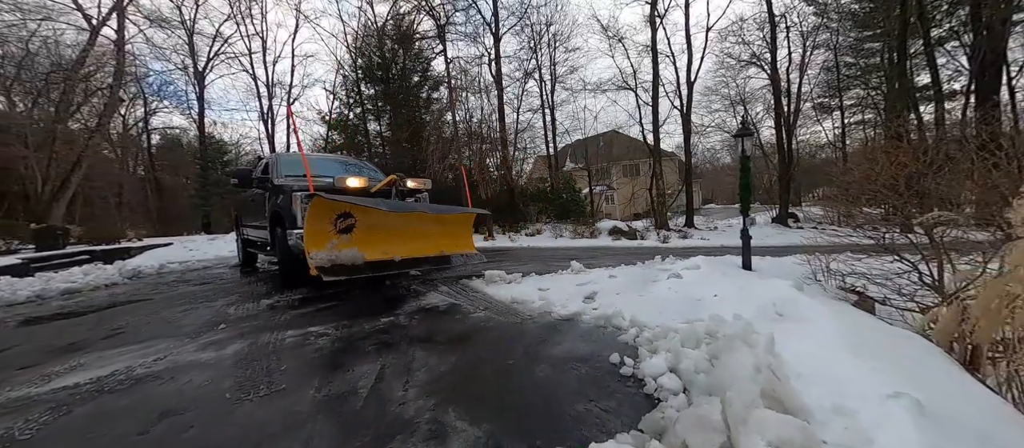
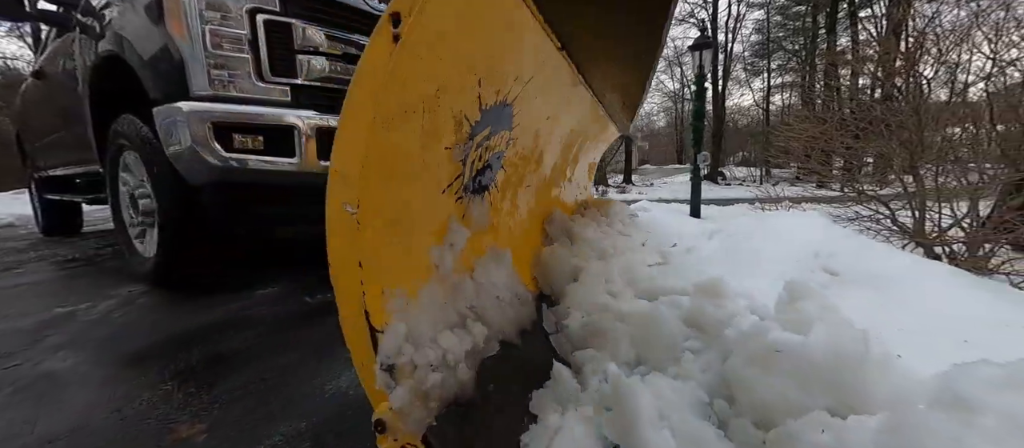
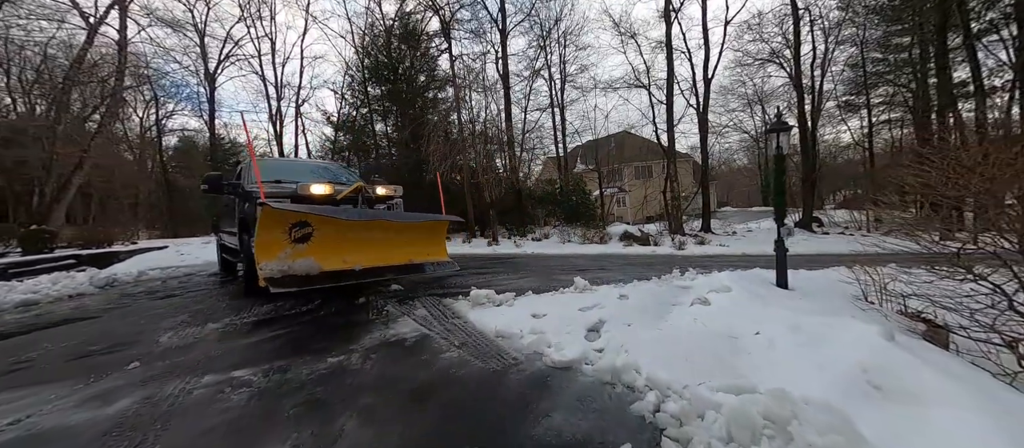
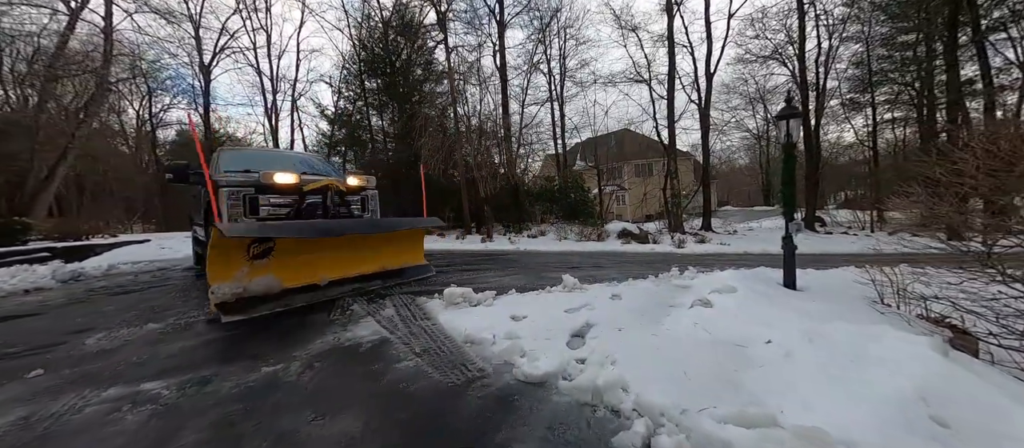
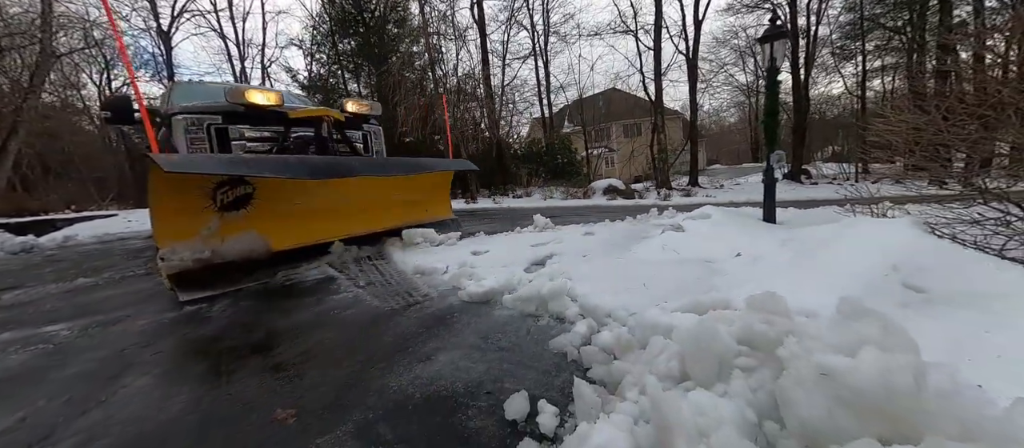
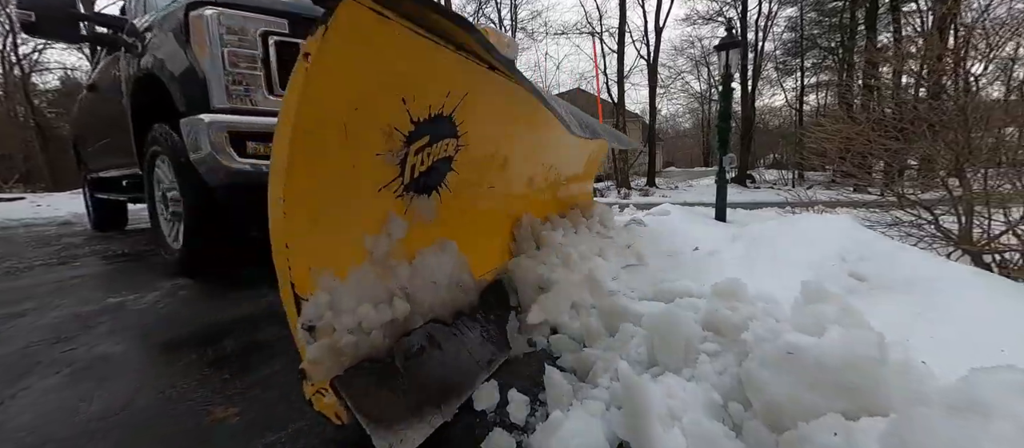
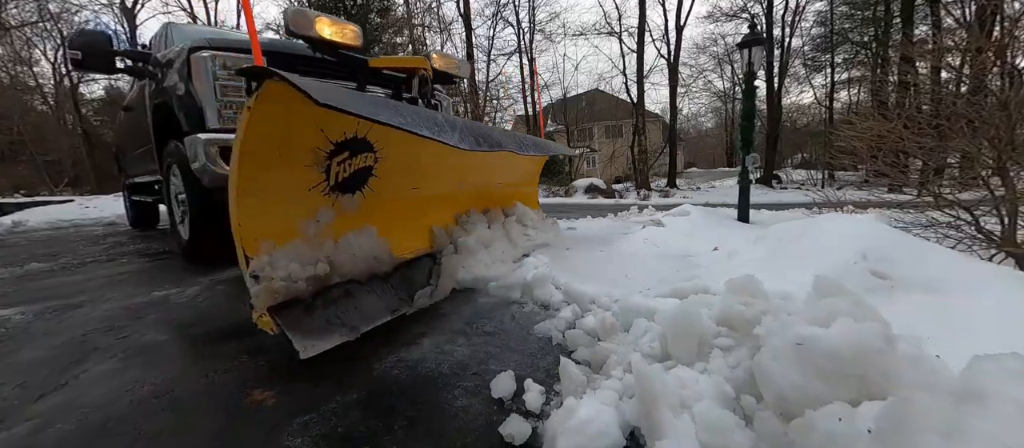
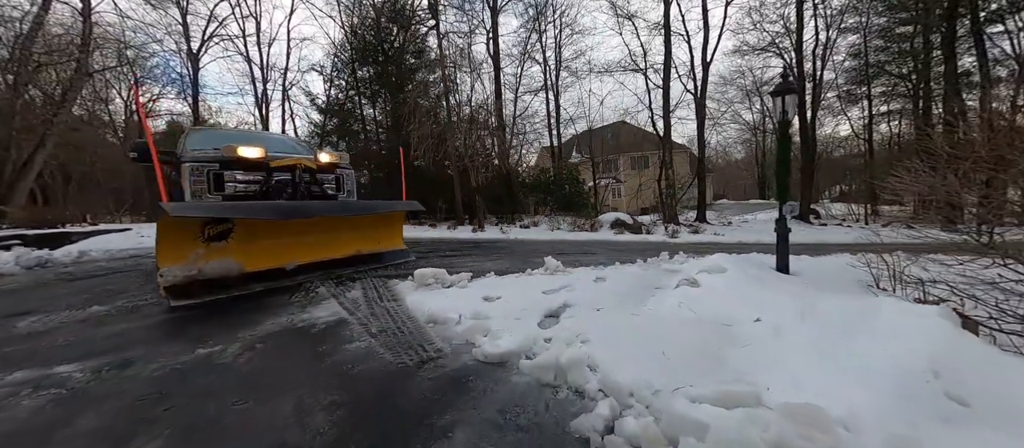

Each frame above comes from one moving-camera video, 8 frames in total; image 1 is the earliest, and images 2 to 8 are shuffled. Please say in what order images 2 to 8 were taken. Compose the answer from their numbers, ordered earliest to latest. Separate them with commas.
3, 4, 8, 5, 7, 6, 2
